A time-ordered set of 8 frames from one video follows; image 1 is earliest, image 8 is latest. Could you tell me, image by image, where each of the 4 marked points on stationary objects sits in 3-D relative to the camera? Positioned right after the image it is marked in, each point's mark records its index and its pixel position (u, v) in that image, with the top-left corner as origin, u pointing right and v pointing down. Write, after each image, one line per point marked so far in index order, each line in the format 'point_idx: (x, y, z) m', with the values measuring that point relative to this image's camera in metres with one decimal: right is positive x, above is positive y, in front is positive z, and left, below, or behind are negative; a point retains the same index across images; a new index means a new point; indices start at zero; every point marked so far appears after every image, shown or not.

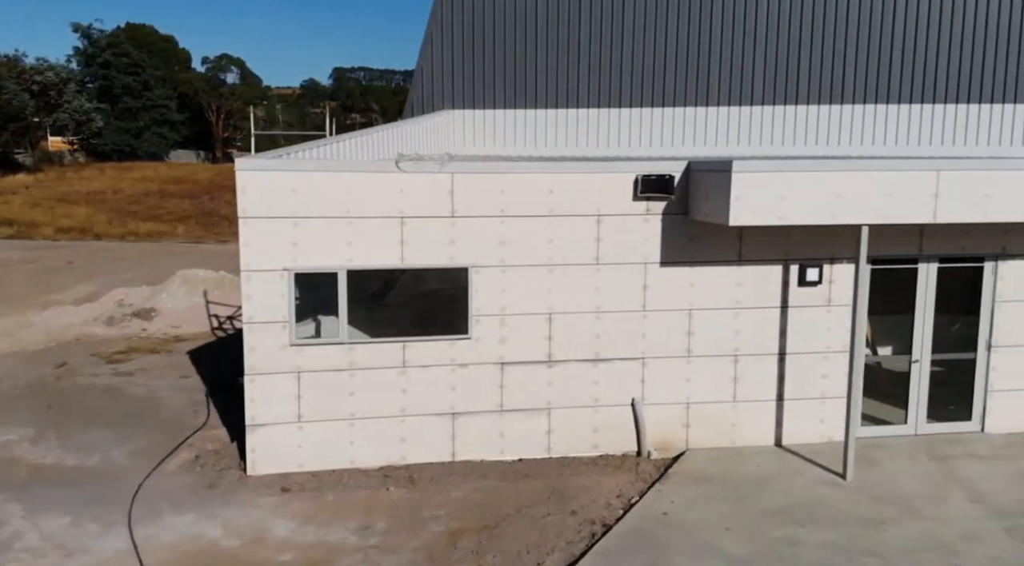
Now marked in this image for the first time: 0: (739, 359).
0: (+2.3, -0.8, +8.1) m
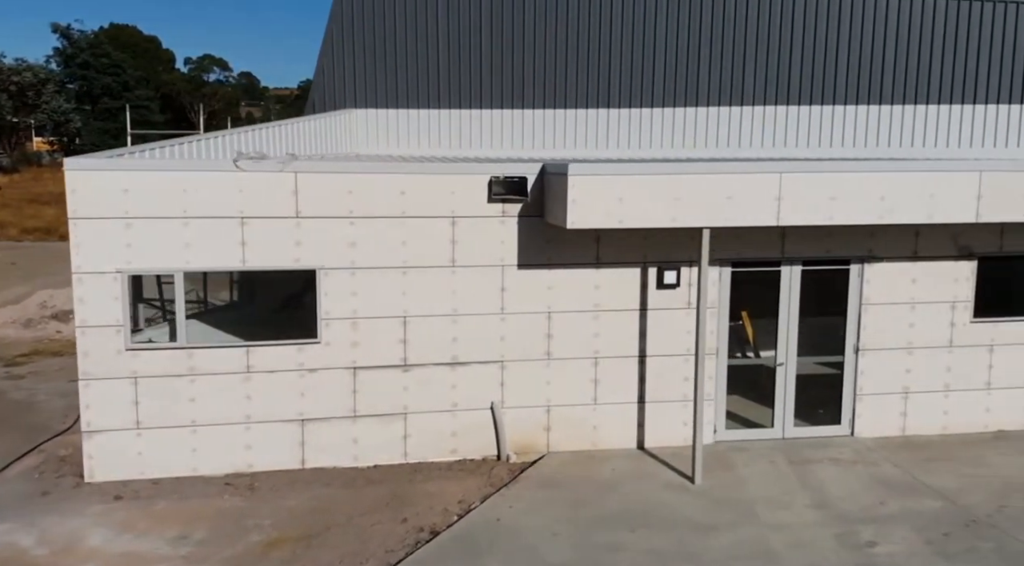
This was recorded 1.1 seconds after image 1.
0: (+0.9, -0.8, +8.0) m
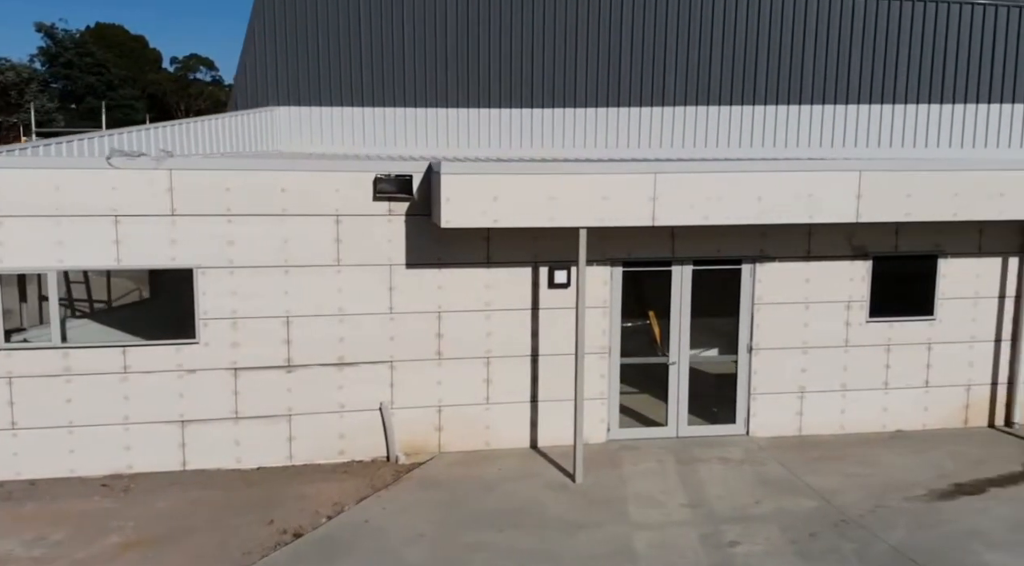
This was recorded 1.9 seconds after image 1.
0: (-0.2, -0.8, +7.9) m
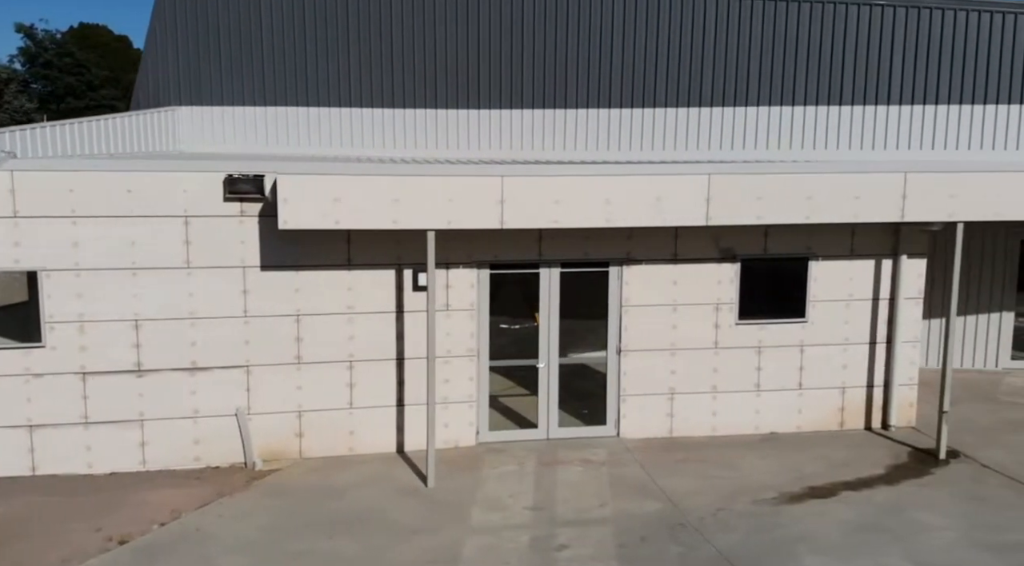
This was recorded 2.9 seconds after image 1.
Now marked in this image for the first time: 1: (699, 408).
0: (-1.5, -0.8, +7.8) m
1: (+2.0, -1.3, +8.5) m
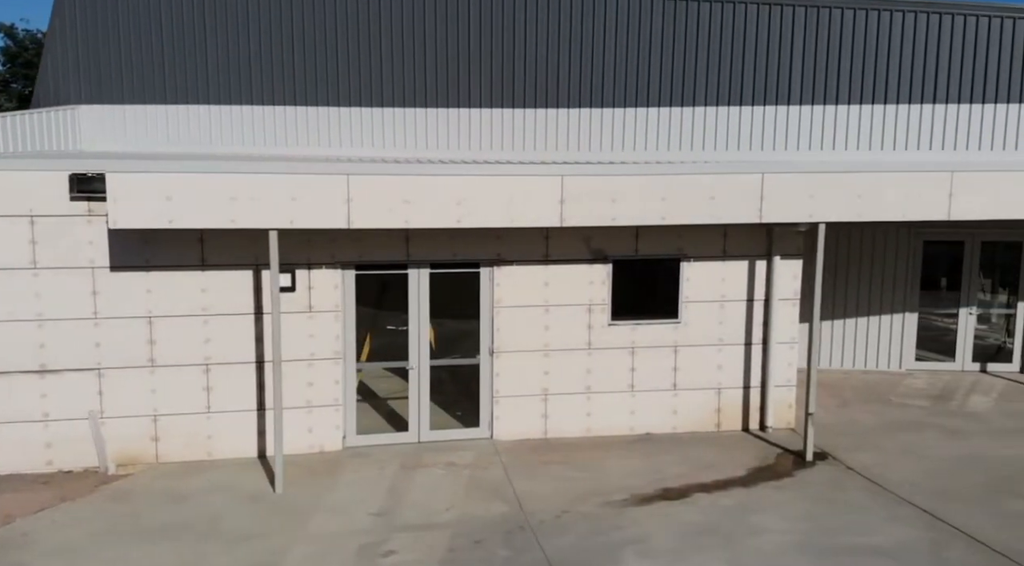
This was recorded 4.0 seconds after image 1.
0: (-2.9, -0.8, +7.7) m
1: (+0.7, -1.3, +8.4) m
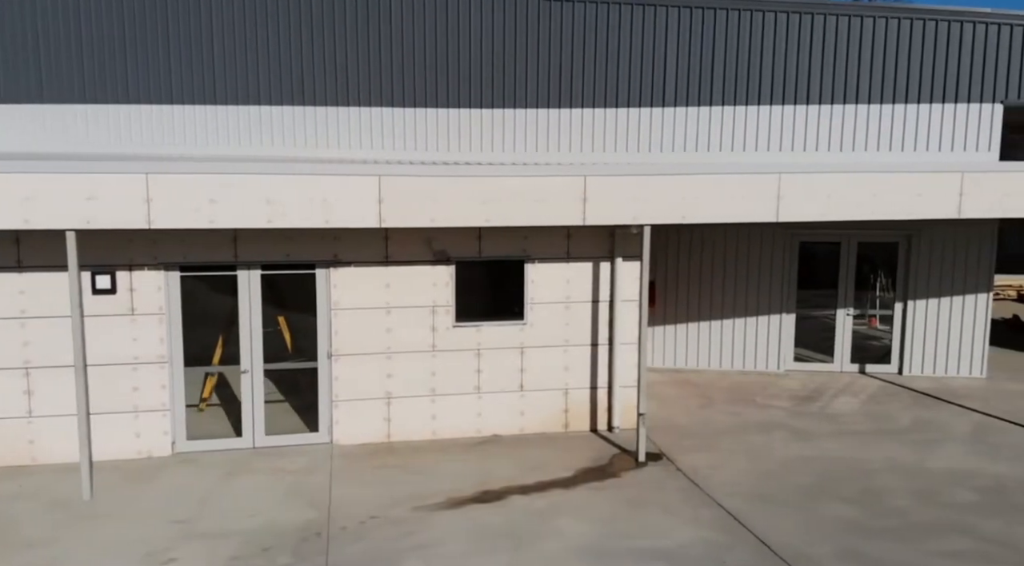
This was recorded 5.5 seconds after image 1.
0: (-4.5, -0.8, +7.6) m
1: (-1.0, -1.4, +8.3) m
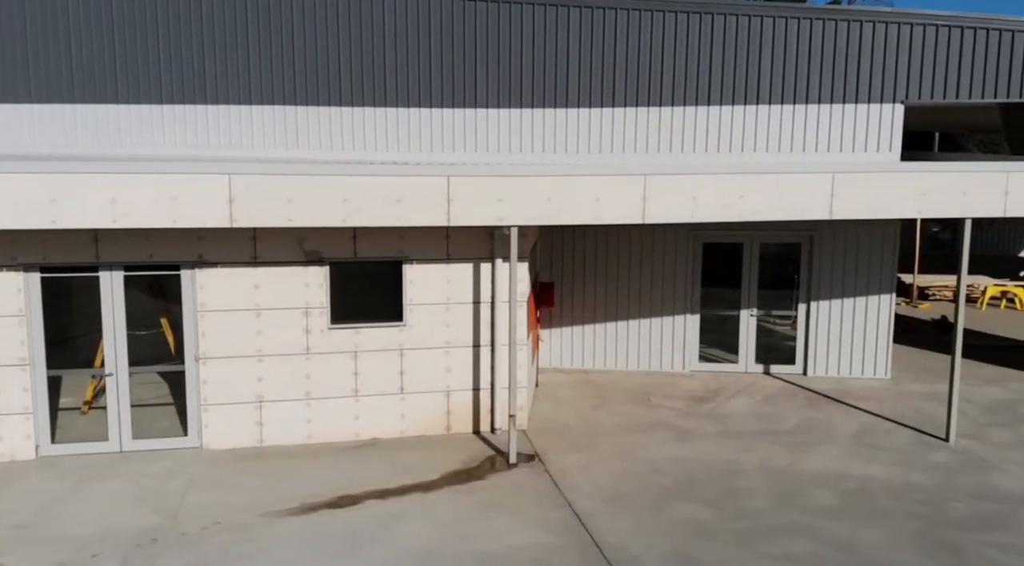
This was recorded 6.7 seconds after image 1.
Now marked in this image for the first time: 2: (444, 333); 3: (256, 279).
0: (-5.8, -0.8, +7.5) m
1: (-2.3, -1.4, +8.2) m
2: (-0.7, -0.5, +8.4) m
3: (-2.5, 0.0, +8.0) m
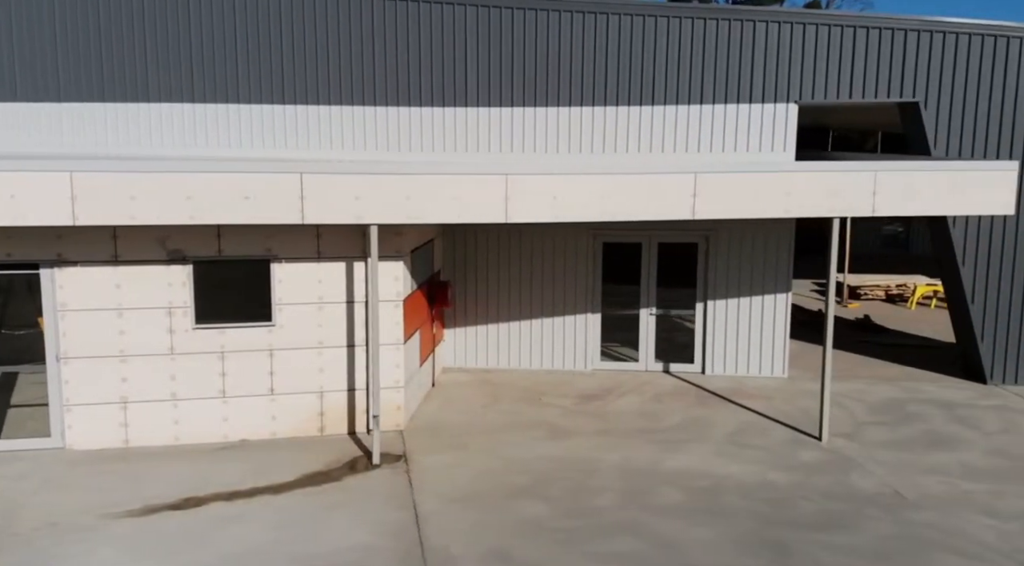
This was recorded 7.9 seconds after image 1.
0: (-7.1, -0.8, +7.4) m
1: (-3.6, -1.4, +8.2) m
2: (-2.1, -0.5, +8.4) m
3: (-3.9, 0.0, +7.9) m
